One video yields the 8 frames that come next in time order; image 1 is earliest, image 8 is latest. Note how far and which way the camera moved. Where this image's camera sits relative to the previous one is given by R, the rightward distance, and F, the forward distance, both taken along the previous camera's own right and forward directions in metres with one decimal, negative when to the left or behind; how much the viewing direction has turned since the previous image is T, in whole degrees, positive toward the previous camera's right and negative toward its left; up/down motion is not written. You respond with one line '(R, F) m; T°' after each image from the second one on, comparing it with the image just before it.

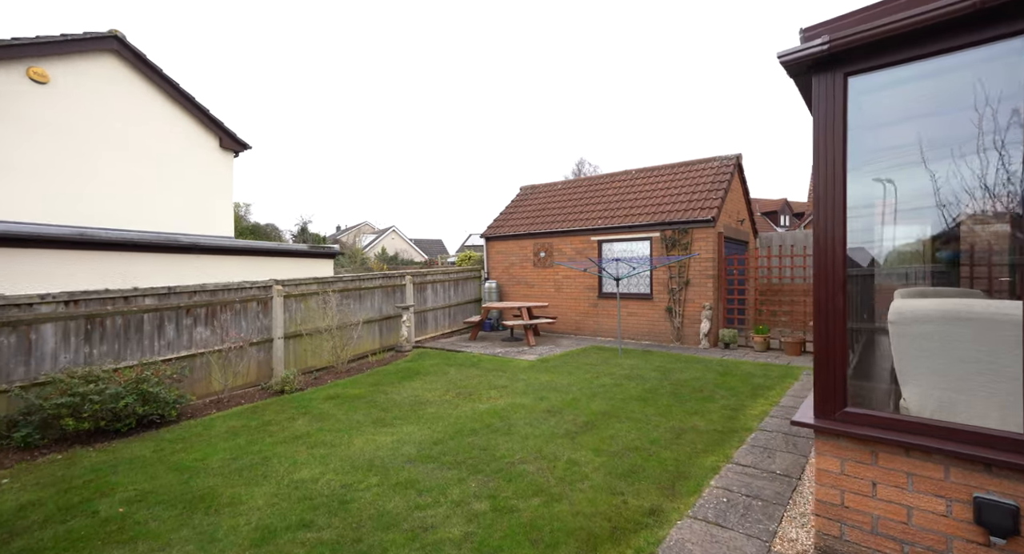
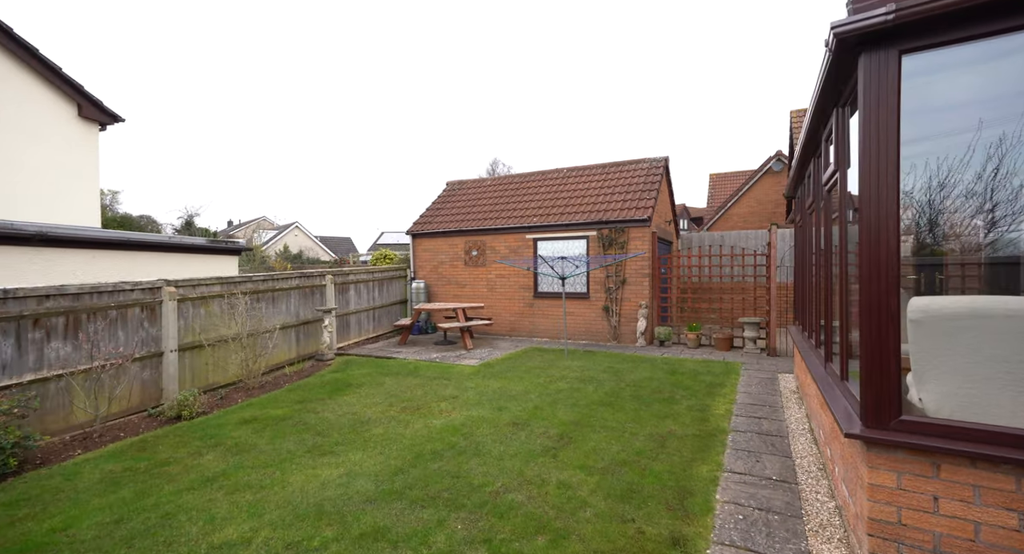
(-0.5, +0.6) m; +11°
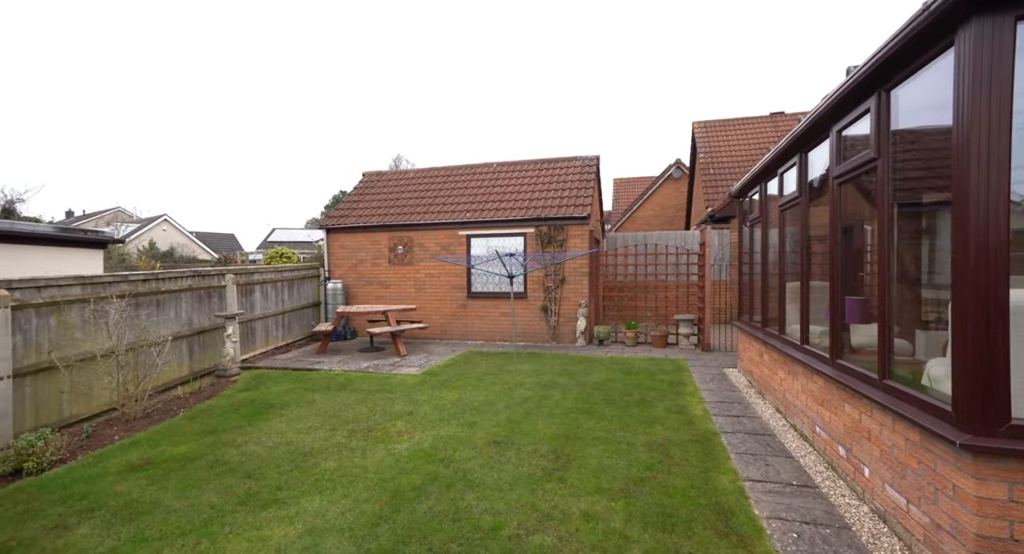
(-0.7, +0.7) m; +12°
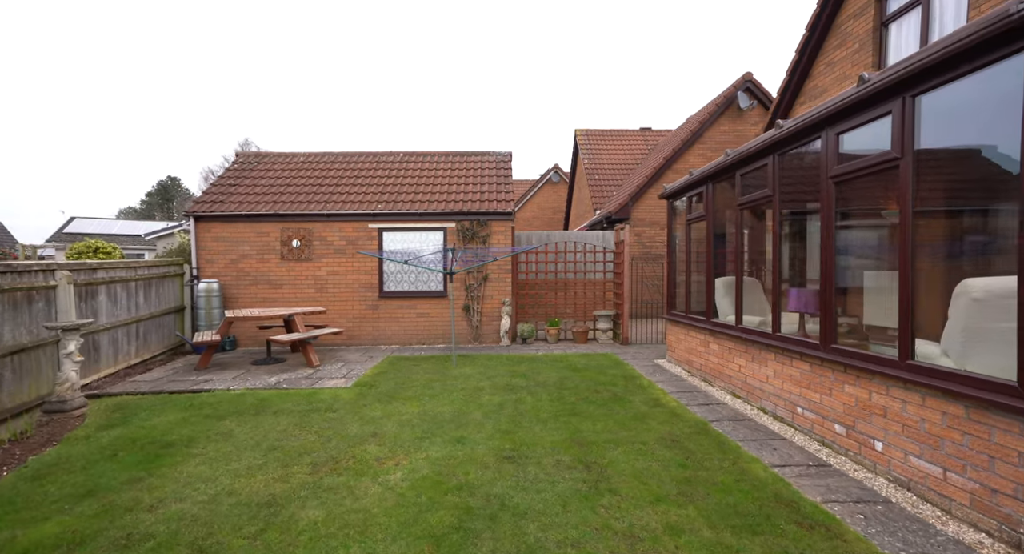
(-1.2, +0.7) m; +17°
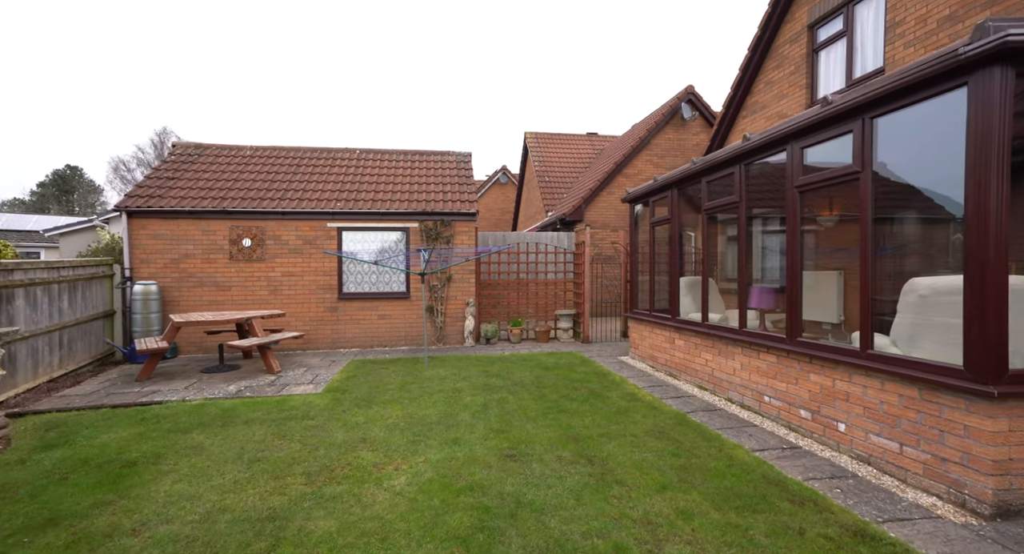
(-0.5, 0.0) m; +7°
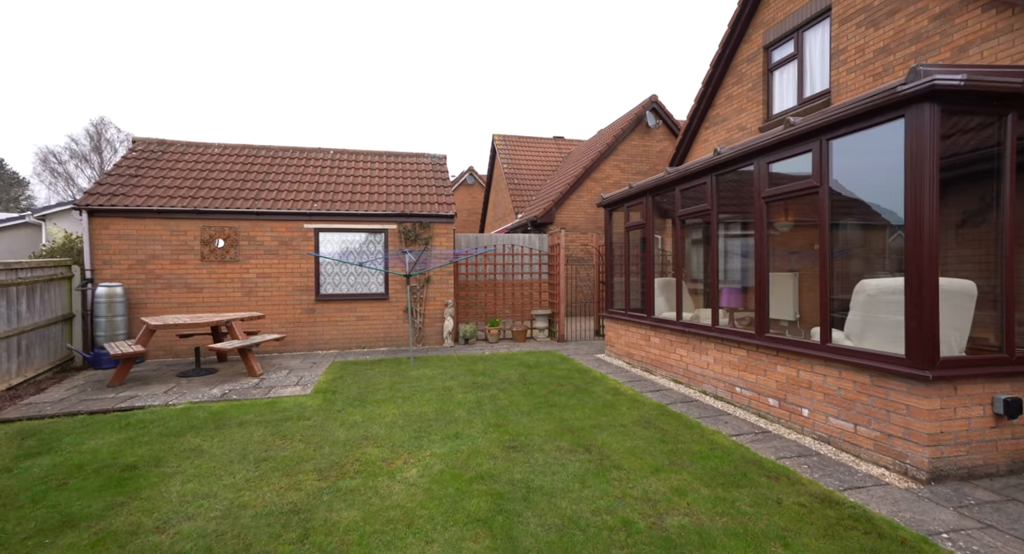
(-0.4, -0.3) m; +5°
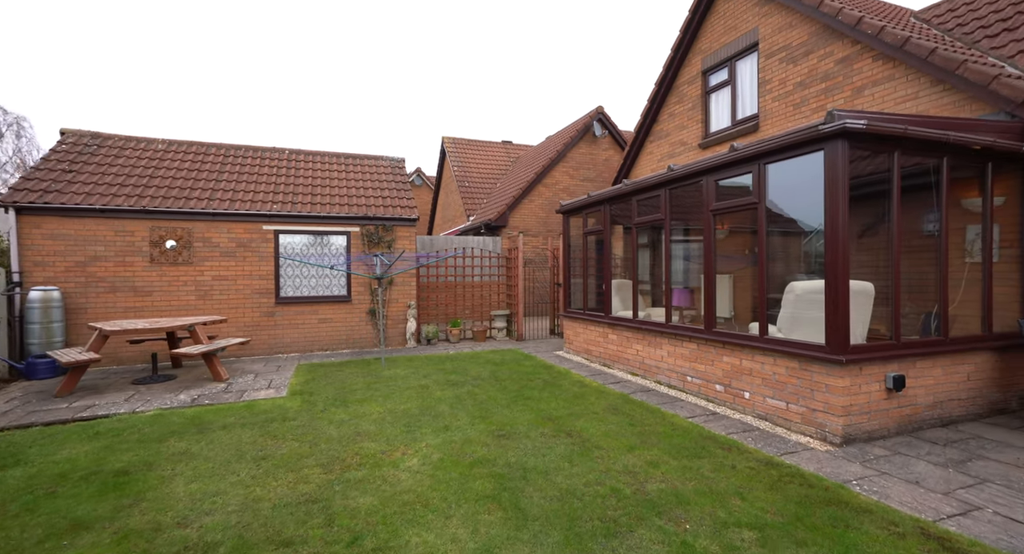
(-0.5, -0.4) m; +7°
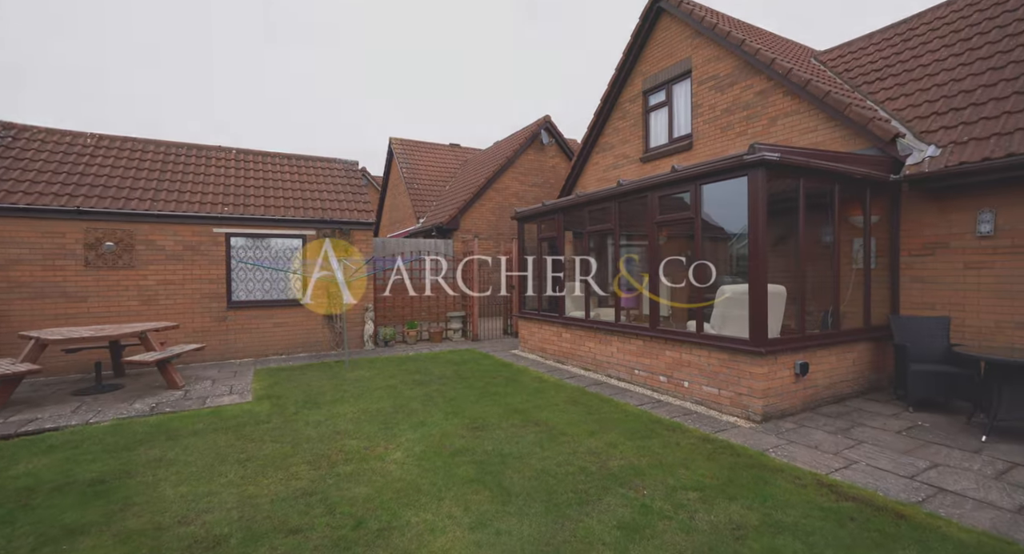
(-0.3, -0.4) m; +7°
